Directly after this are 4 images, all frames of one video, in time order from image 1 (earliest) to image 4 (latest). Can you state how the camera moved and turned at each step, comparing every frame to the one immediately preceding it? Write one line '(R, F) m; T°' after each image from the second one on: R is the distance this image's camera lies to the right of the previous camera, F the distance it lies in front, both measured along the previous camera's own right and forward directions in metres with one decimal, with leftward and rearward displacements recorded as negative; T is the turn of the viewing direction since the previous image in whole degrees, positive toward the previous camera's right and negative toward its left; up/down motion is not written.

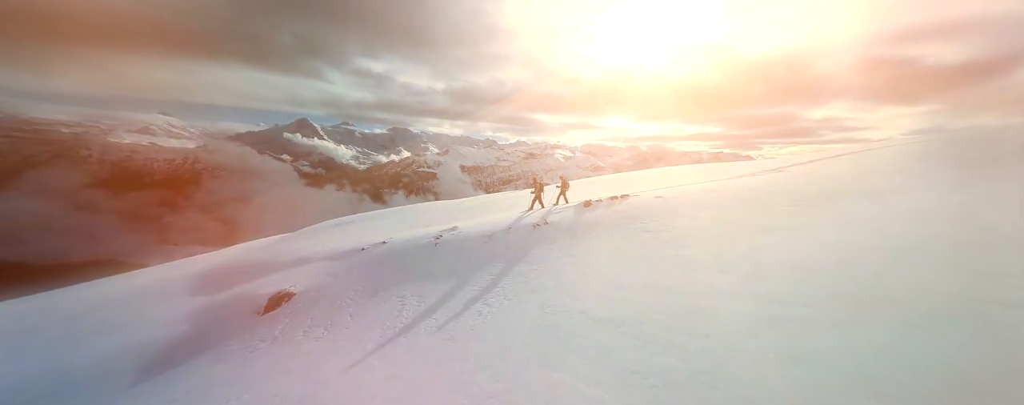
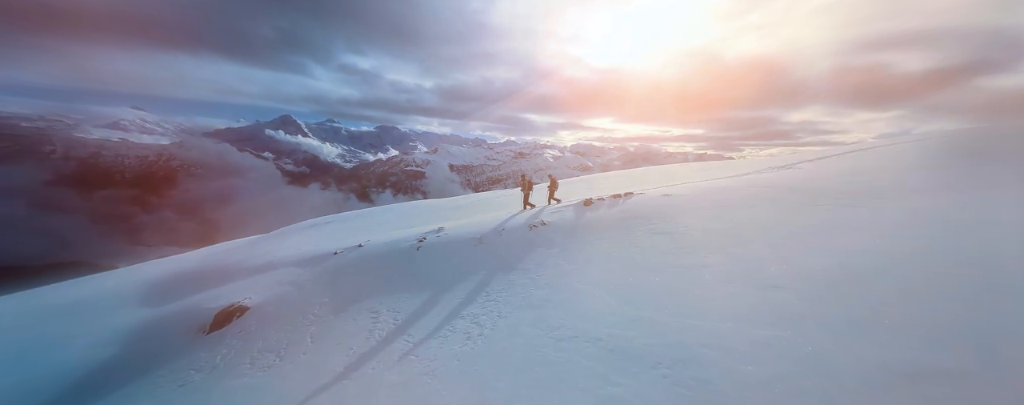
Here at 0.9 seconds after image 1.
(-0.1, +1.8) m; +2°
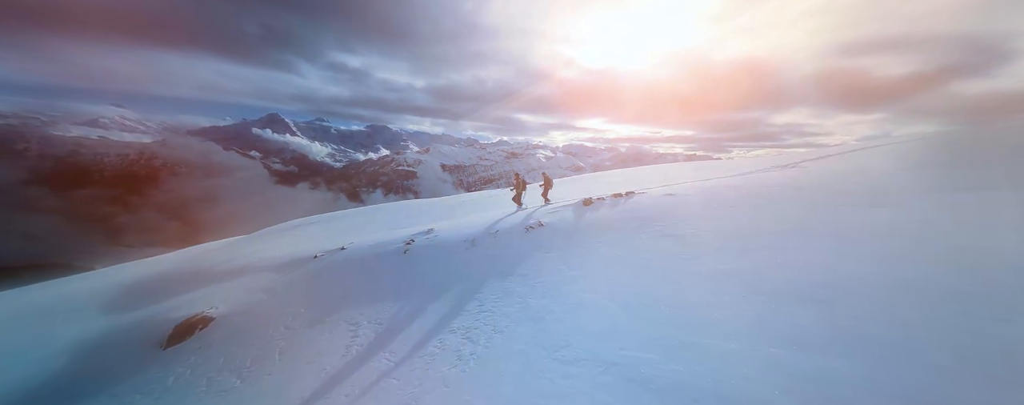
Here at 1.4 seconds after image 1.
(-0.1, +1.1) m; +1°
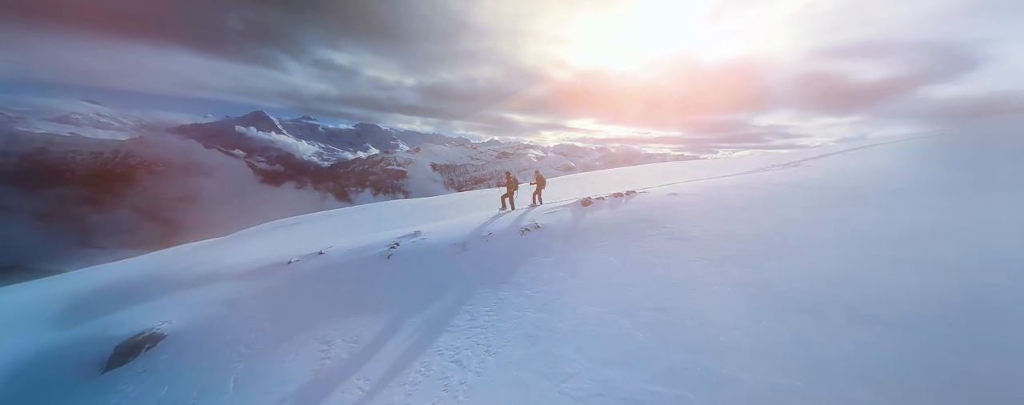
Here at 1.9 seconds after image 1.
(-0.1, +1.1) m; +2°
